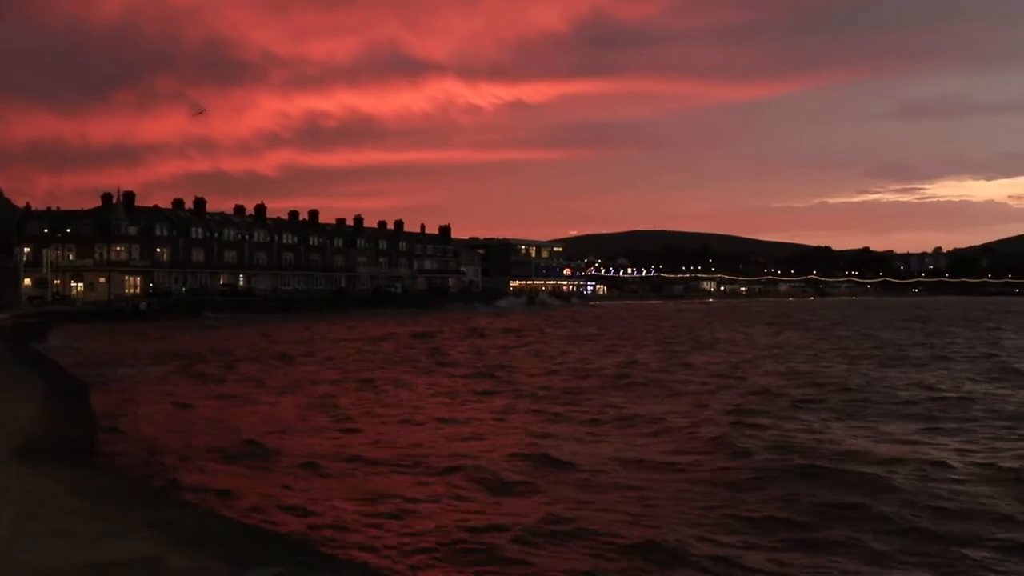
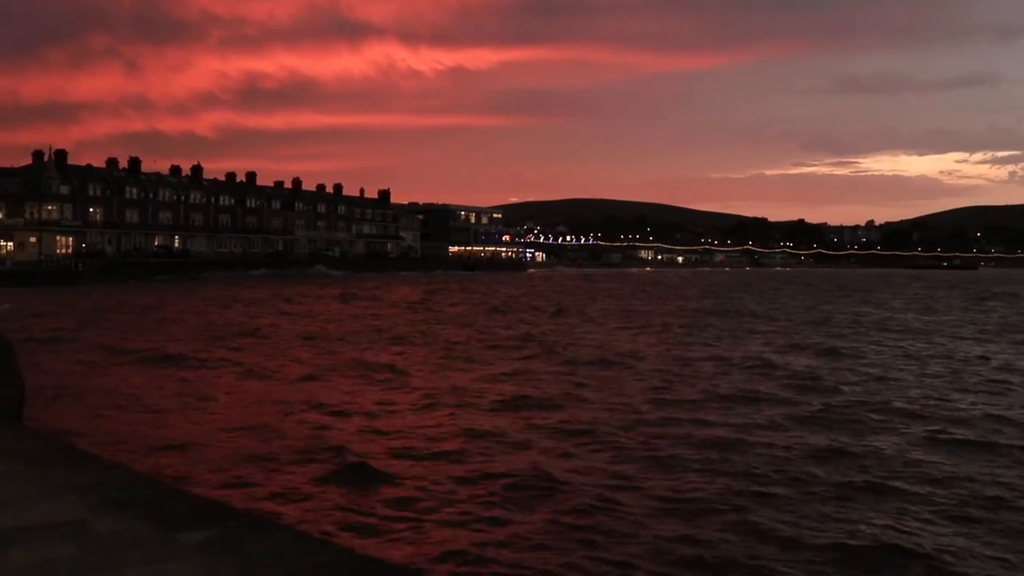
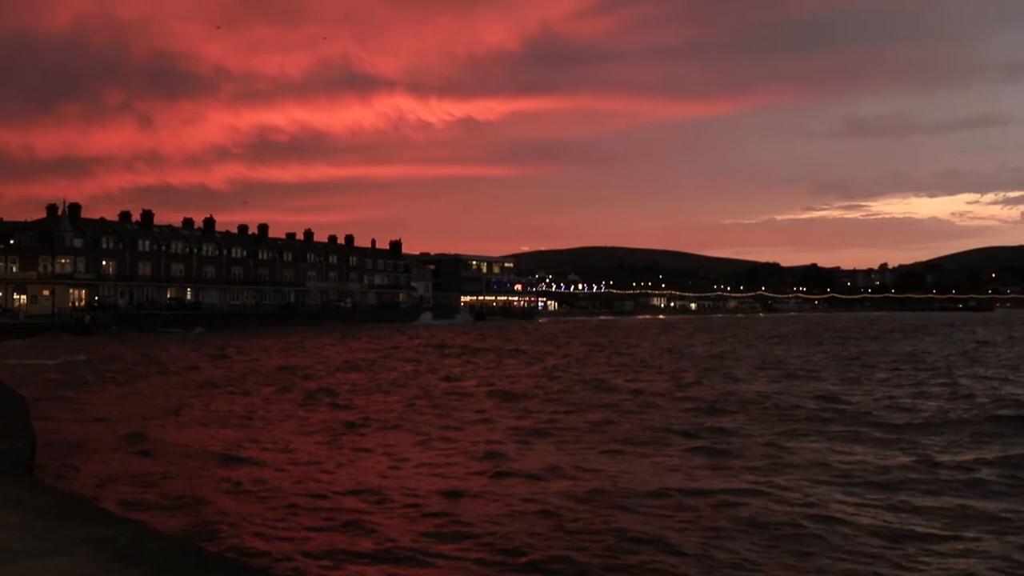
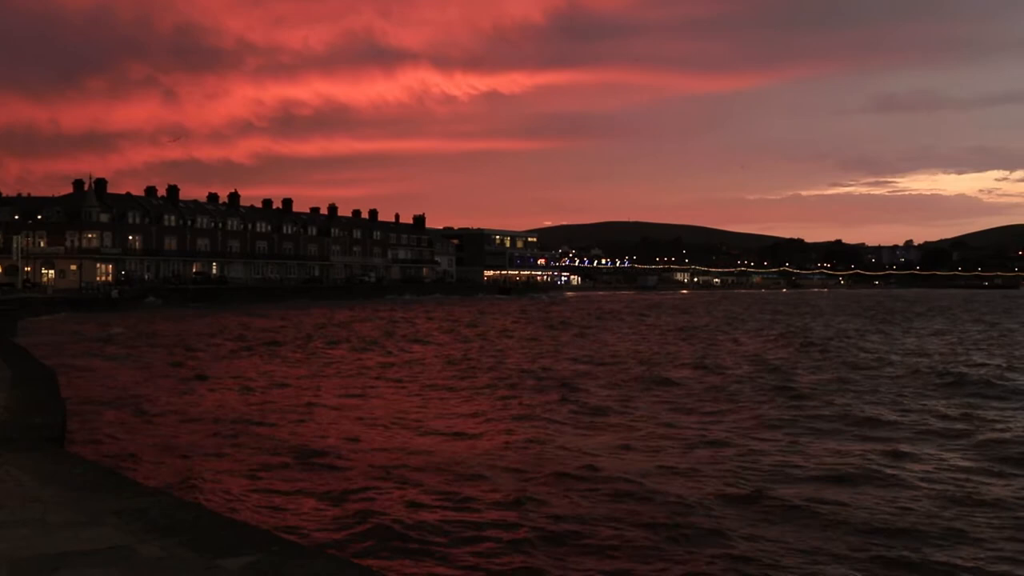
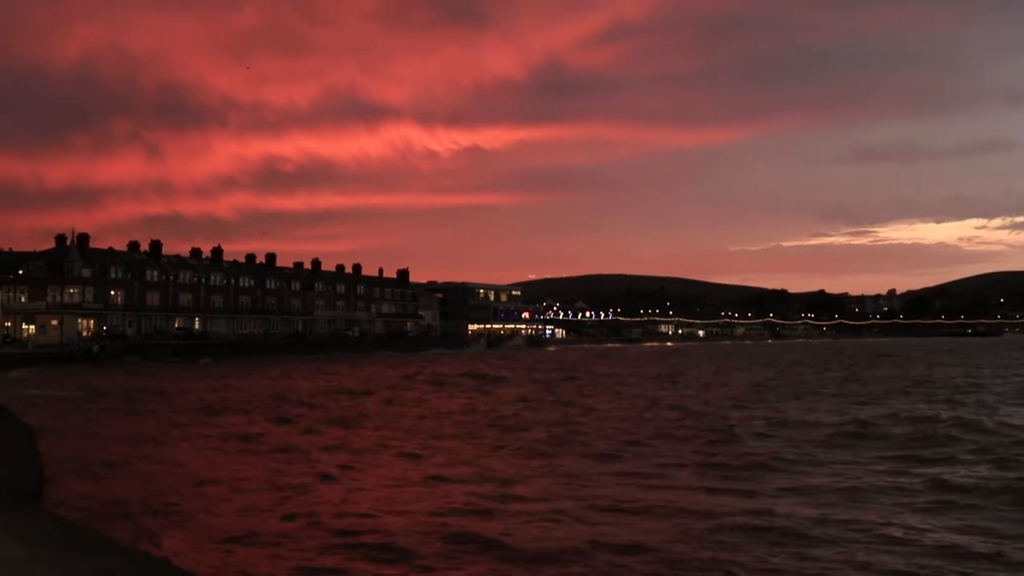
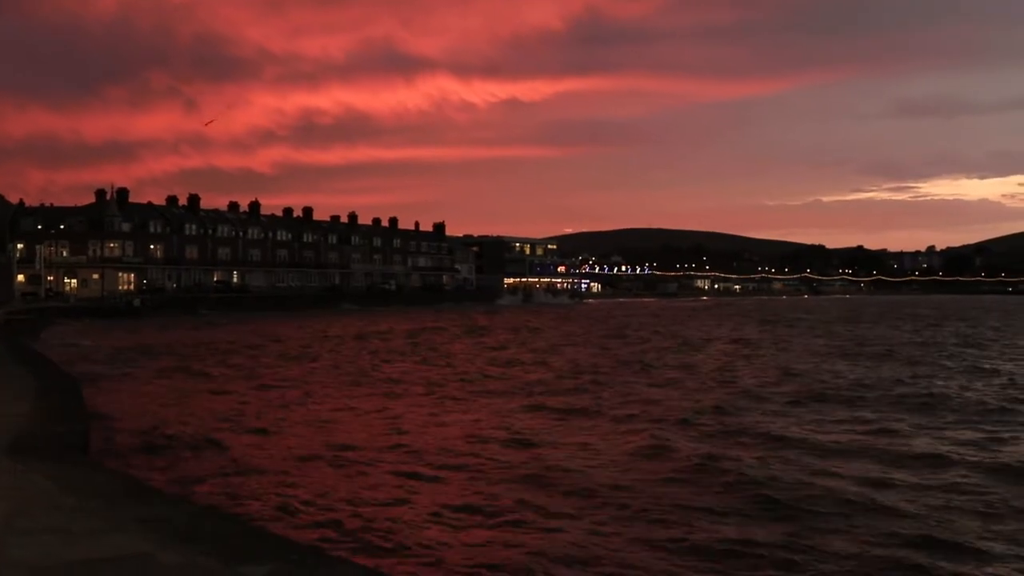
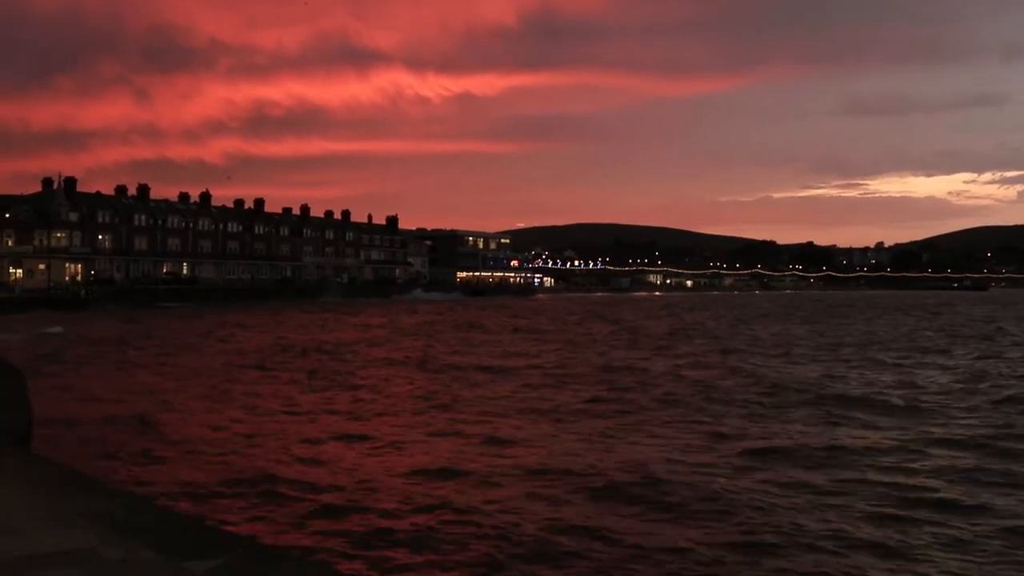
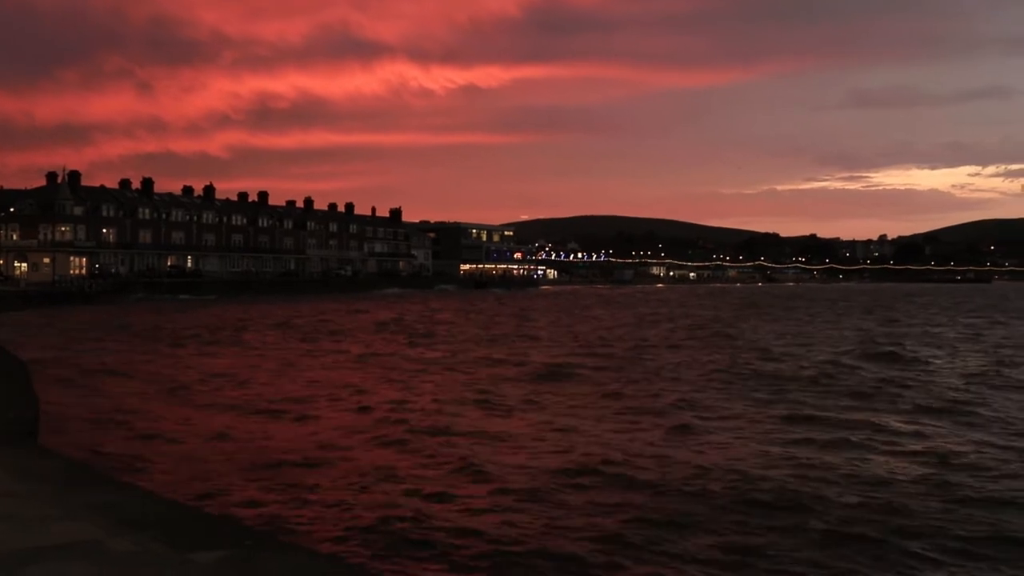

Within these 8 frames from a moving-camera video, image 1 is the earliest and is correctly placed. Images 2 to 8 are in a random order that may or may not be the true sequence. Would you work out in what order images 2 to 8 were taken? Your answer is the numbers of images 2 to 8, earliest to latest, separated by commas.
6, 4, 8, 2, 7, 3, 5
